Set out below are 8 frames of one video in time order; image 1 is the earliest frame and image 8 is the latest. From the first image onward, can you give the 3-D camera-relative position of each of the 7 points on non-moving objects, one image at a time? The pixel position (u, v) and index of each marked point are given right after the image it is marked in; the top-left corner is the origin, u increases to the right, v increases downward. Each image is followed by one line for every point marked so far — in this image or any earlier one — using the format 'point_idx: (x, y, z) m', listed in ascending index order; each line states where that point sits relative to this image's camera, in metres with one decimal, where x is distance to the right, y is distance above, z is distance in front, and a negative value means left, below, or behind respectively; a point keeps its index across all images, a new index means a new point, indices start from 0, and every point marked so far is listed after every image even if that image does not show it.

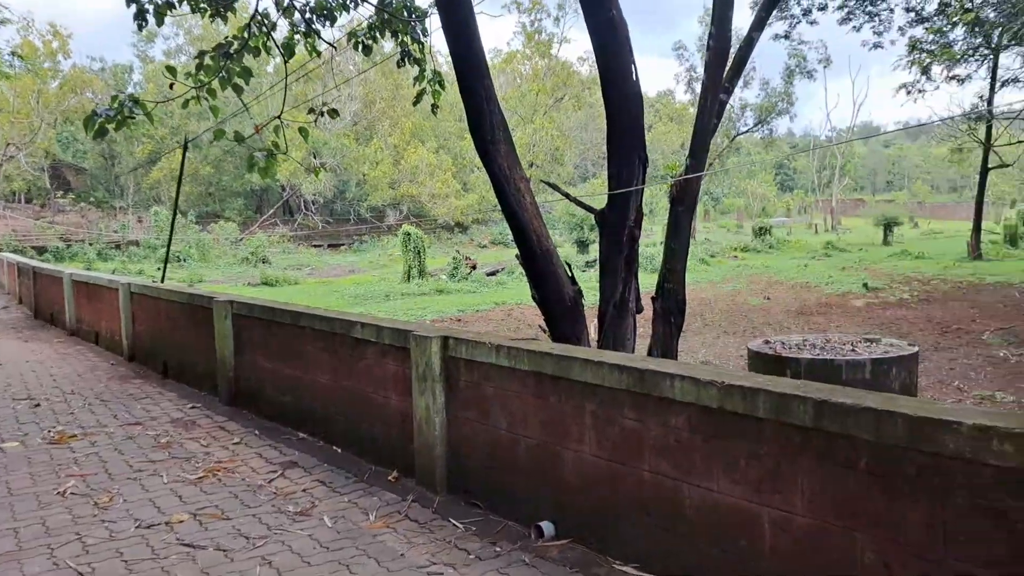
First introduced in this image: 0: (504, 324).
0: (-0.2, -0.5, +12.5) m
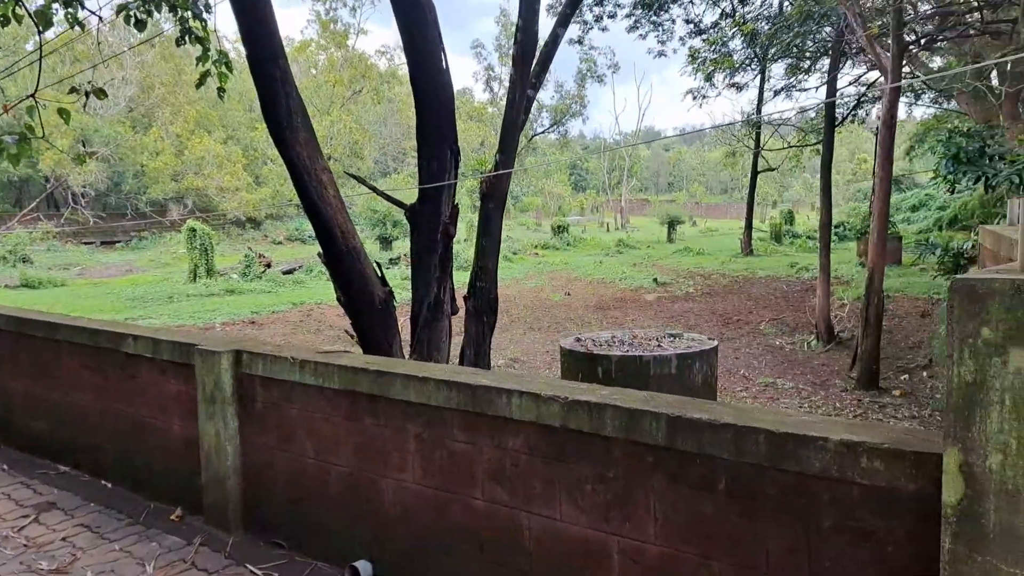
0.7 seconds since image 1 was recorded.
0: (-3.0, -0.5, +11.9) m
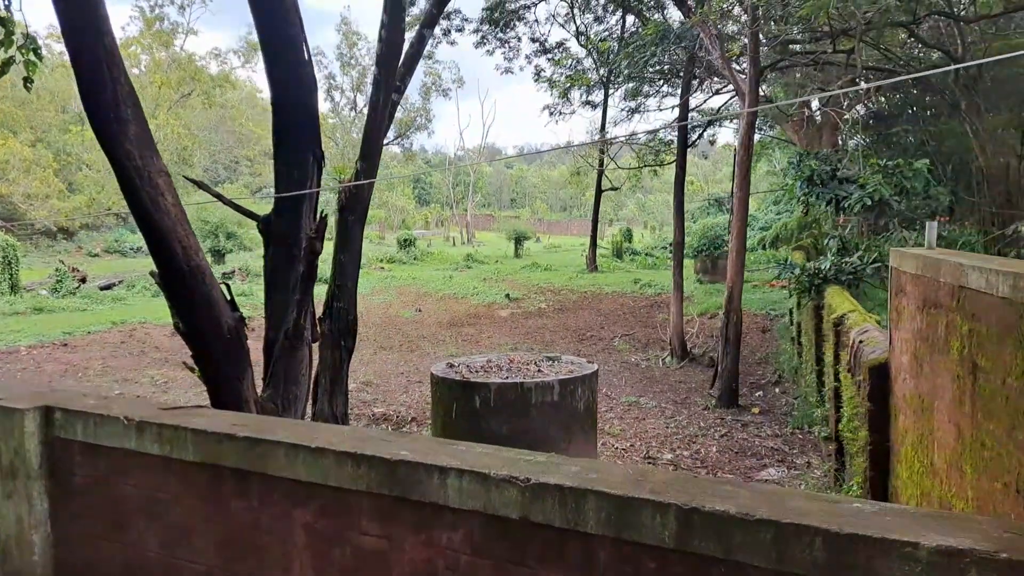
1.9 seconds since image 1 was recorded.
0: (-5.0, -0.8, +10.8) m
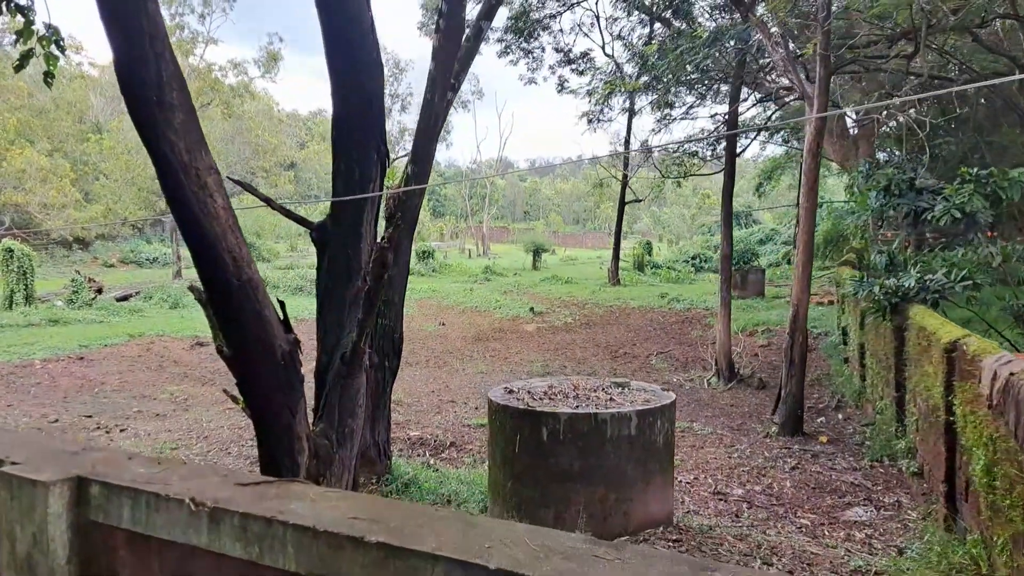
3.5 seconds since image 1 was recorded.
0: (-4.7, -0.9, +10.4) m
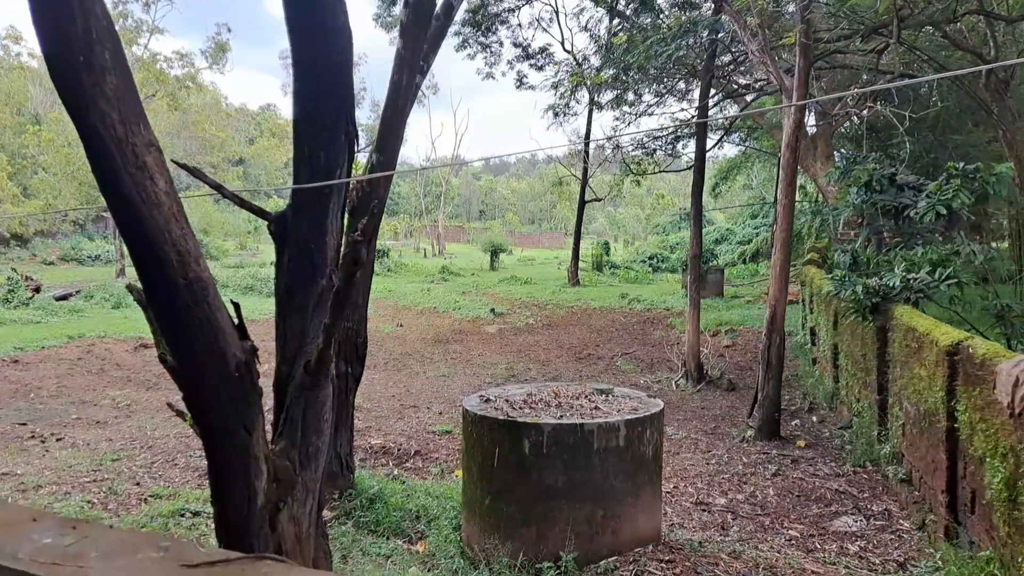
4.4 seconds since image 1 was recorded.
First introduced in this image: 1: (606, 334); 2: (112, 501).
0: (-5.1, -0.9, +9.8) m
1: (+1.4, -0.7, +12.2) m
2: (-2.2, -1.2, +4.6) m
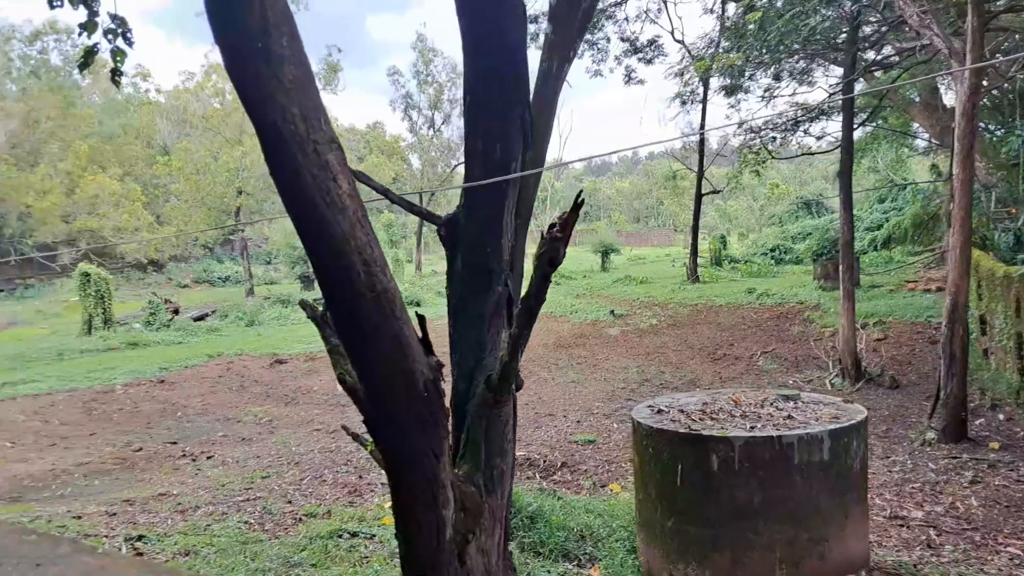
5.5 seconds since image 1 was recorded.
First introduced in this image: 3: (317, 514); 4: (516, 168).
0: (-3.5, -1.1, +10.1) m
1: (+3.2, -0.6, +11.7) m
2: (-1.3, -1.3, +4.6) m
3: (-1.1, -1.3, +4.6) m
4: (0.0, +0.3, +2.1) m
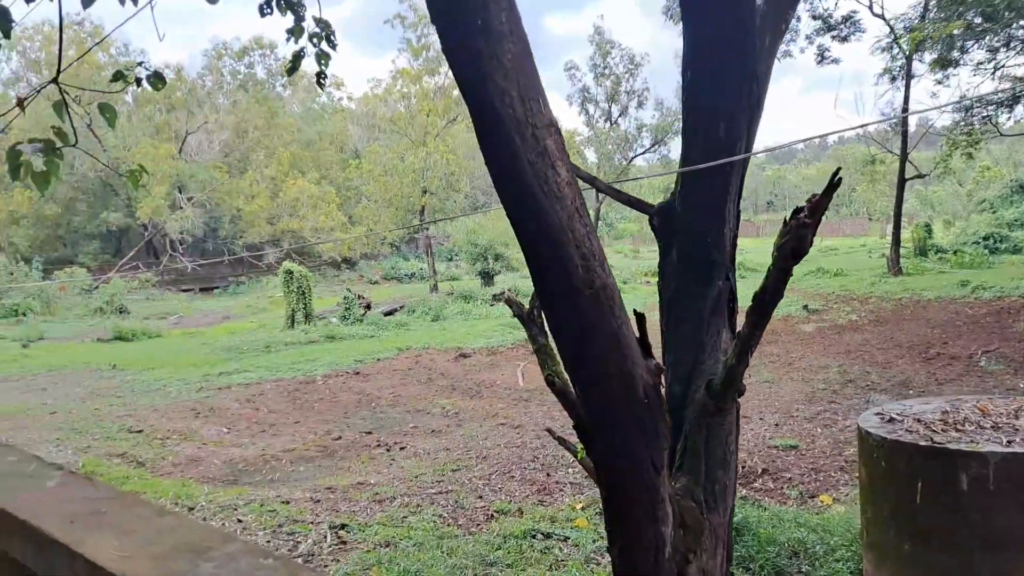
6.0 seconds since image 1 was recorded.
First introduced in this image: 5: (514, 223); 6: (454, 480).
0: (-1.3, -1.1, +10.5) m
1: (+5.6, -0.5, +10.6) m
2: (-0.3, -1.3, +4.6) m
3: (0.0, -1.2, +4.6) m
4: (+0.5, +0.3, +1.9) m
5: (0.0, +0.1, +1.5) m
6: (-0.4, -1.3, +5.6) m
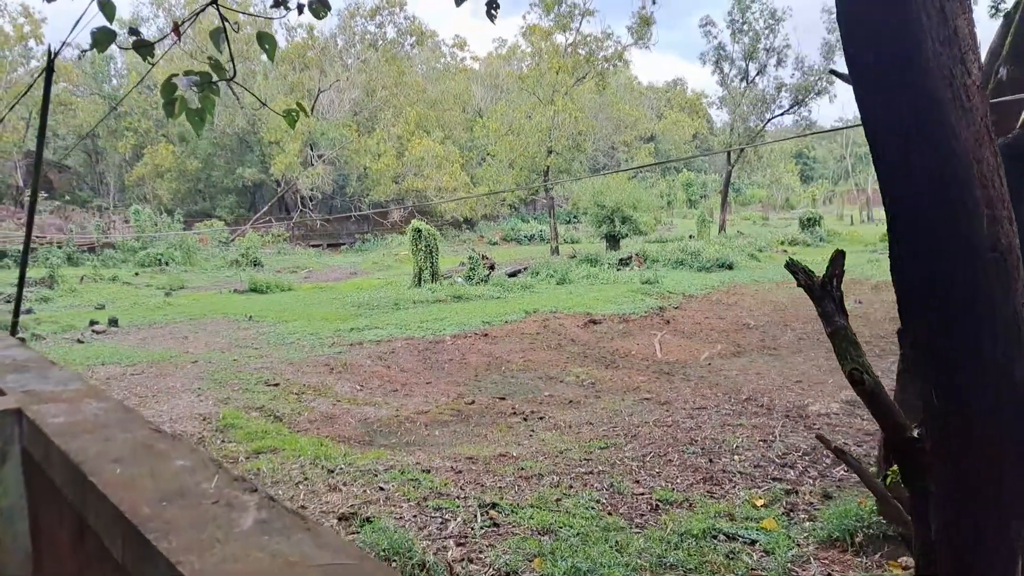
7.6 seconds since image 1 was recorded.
0: (+0.4, -0.6, +10.1) m
1: (+7.2, -0.3, +9.3) m
2: (+0.5, -1.1, +4.1) m
3: (+0.8, -1.1, +4.1) m
4: (+1.0, +0.4, +1.3) m
5: (+0.5, +0.2, +1.0) m
6: (+0.6, -1.1, +5.2) m
